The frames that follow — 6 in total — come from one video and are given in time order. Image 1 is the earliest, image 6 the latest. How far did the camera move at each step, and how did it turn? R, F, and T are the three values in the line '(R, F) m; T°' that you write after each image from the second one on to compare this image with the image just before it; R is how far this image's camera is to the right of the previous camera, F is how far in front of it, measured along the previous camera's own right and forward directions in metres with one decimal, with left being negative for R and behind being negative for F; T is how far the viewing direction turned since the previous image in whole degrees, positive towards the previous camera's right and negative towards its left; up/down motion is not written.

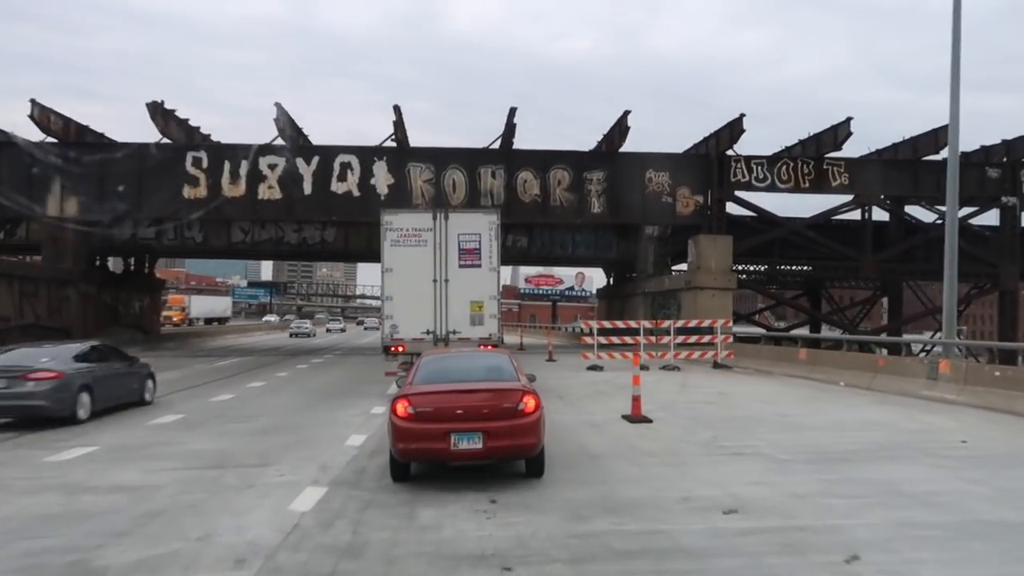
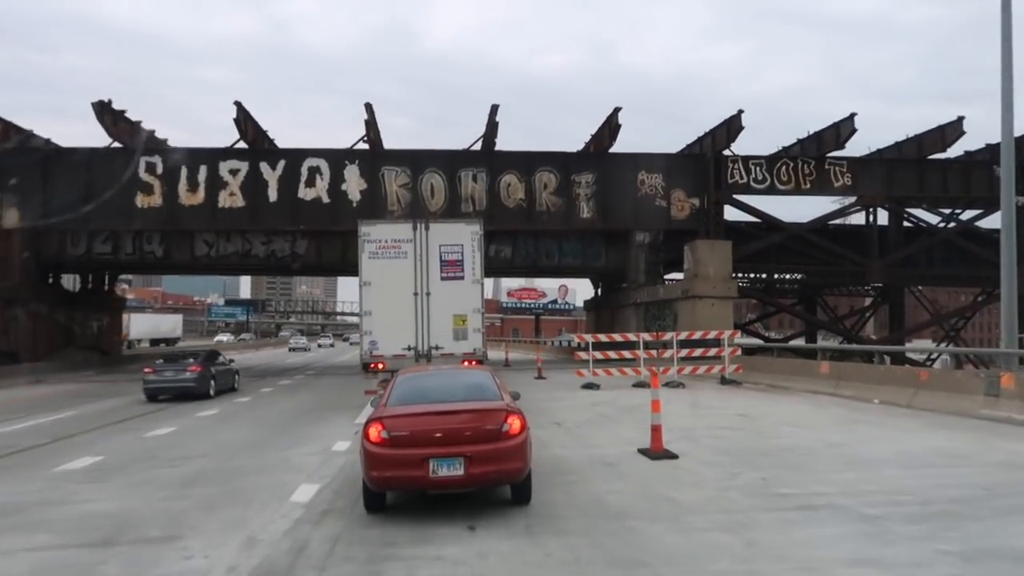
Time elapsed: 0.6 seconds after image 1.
(-0.1, +2.7) m; +1°
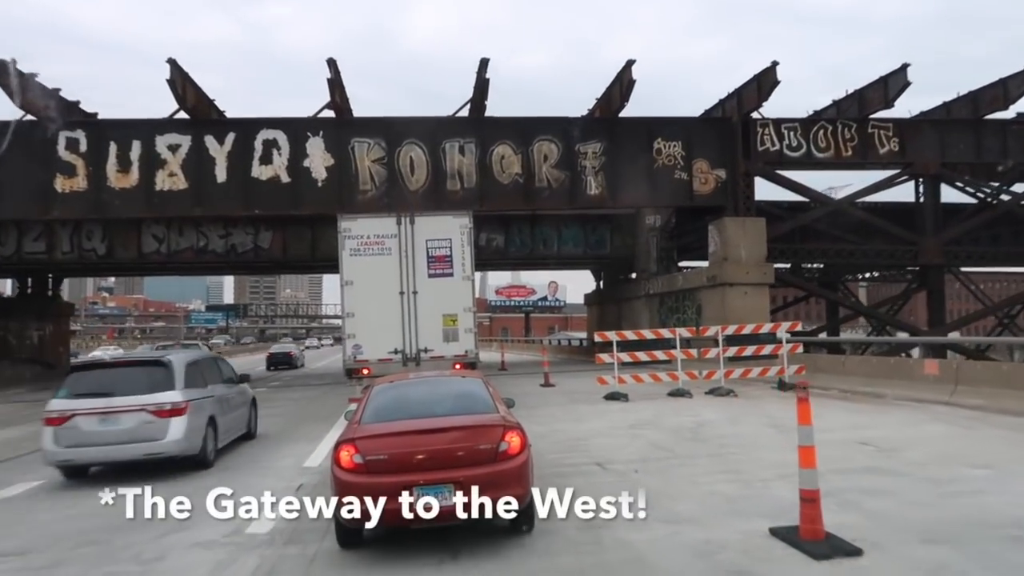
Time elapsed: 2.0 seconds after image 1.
(-0.4, +5.2) m; +1°
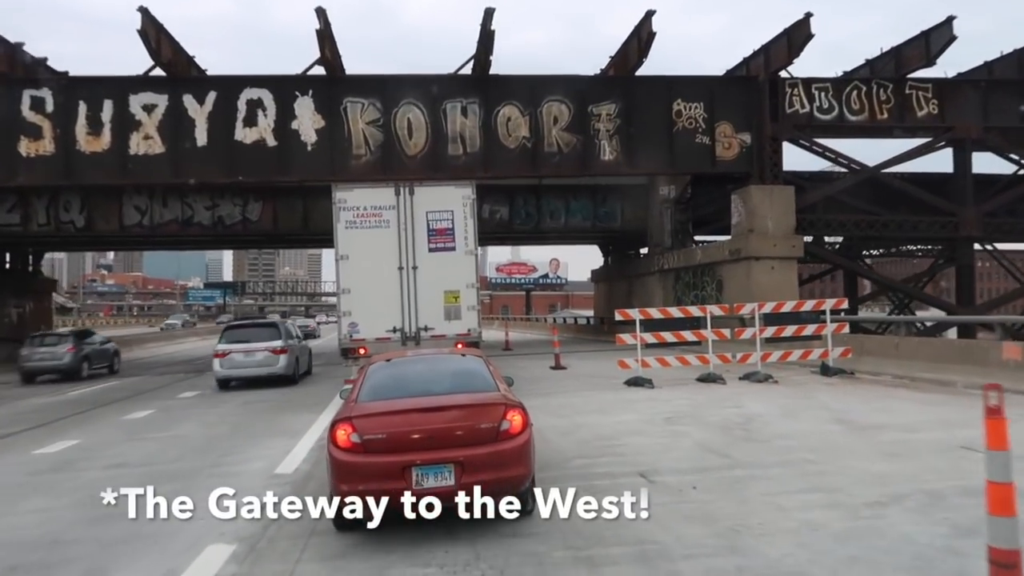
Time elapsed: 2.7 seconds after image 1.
(-0.2, +2.3) m; 0°
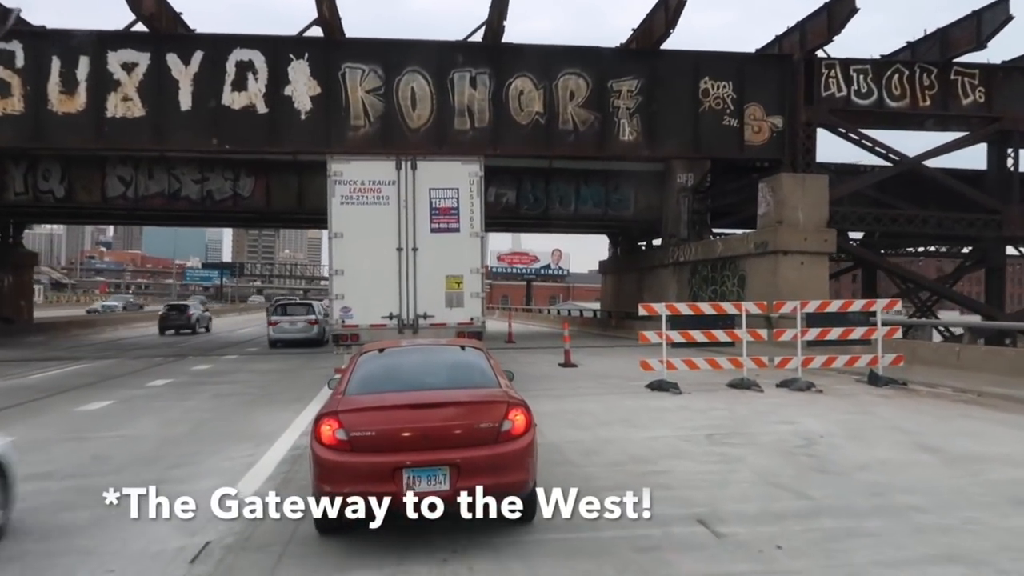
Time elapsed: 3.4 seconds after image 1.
(-0.2, +2.1) m; 0°
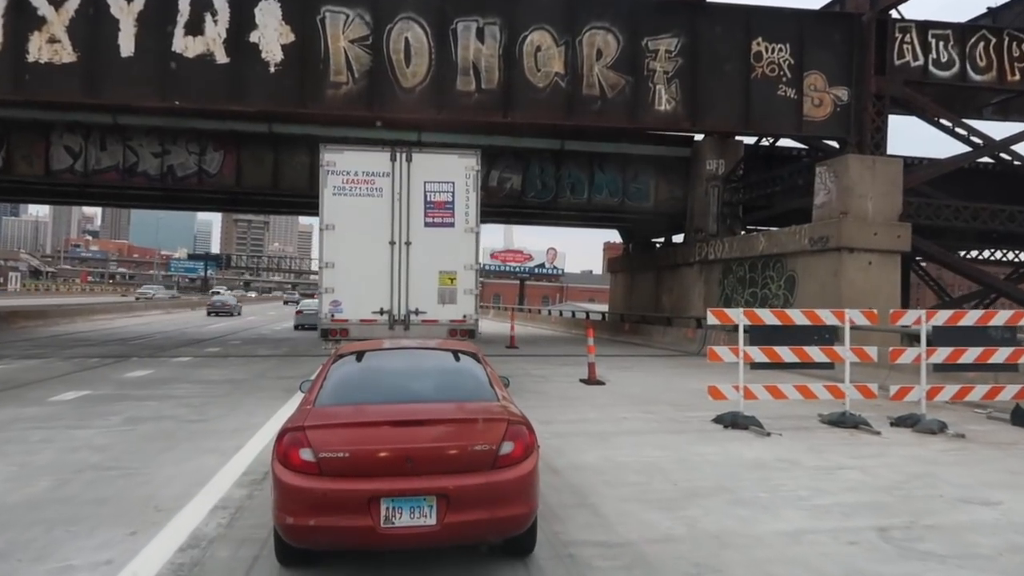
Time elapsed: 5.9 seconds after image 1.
(-0.5, +4.2) m; +1°
